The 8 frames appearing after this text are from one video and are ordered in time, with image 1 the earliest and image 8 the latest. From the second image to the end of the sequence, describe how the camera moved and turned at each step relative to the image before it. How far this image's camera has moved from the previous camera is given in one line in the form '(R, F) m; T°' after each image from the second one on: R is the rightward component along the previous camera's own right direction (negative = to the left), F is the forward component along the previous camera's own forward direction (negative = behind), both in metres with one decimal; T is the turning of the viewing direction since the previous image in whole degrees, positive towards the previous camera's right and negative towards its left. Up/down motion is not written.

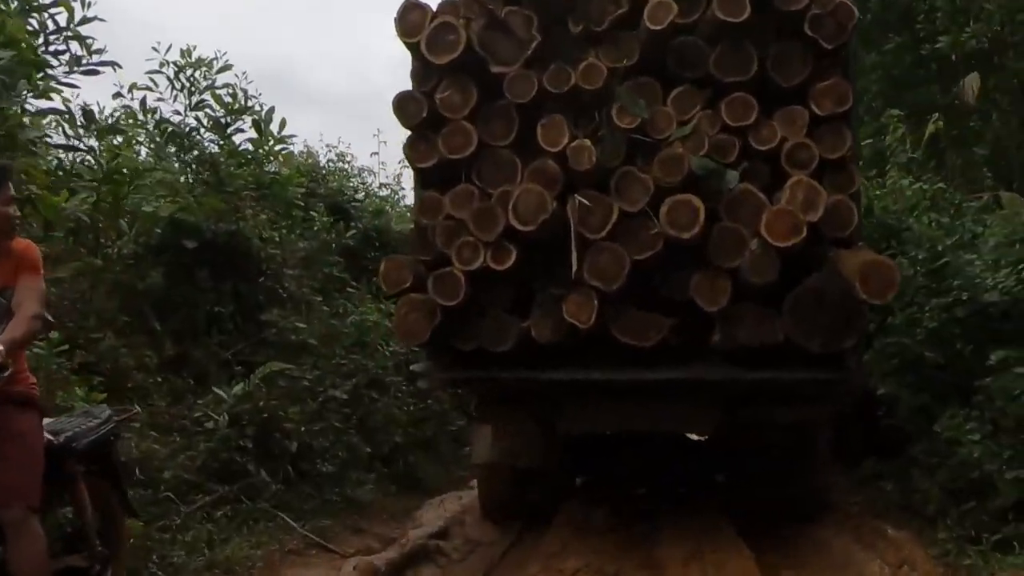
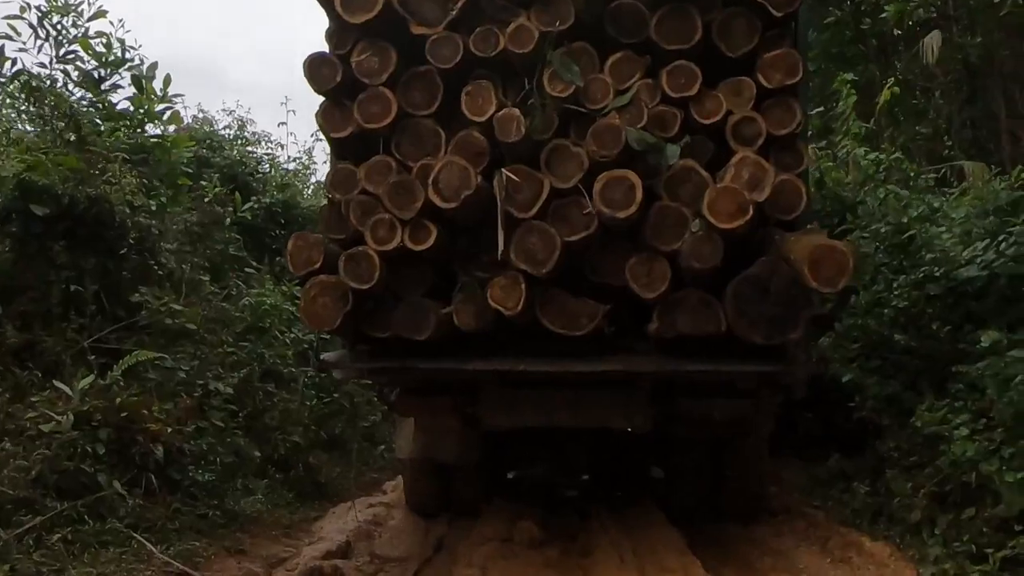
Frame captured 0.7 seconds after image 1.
(+0.1, +0.8) m; +4°
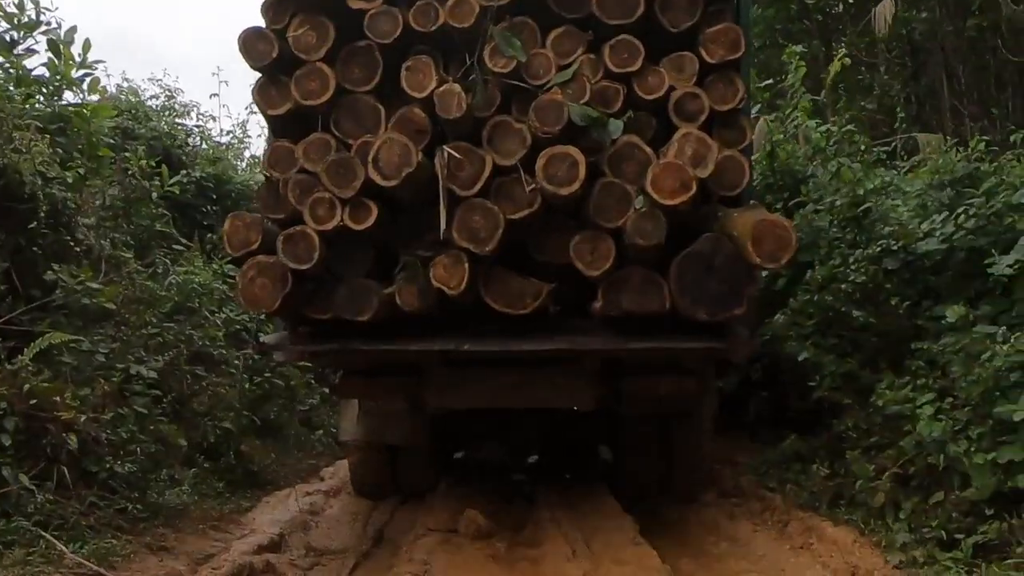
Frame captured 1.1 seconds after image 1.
(0.0, +0.3) m; +3°
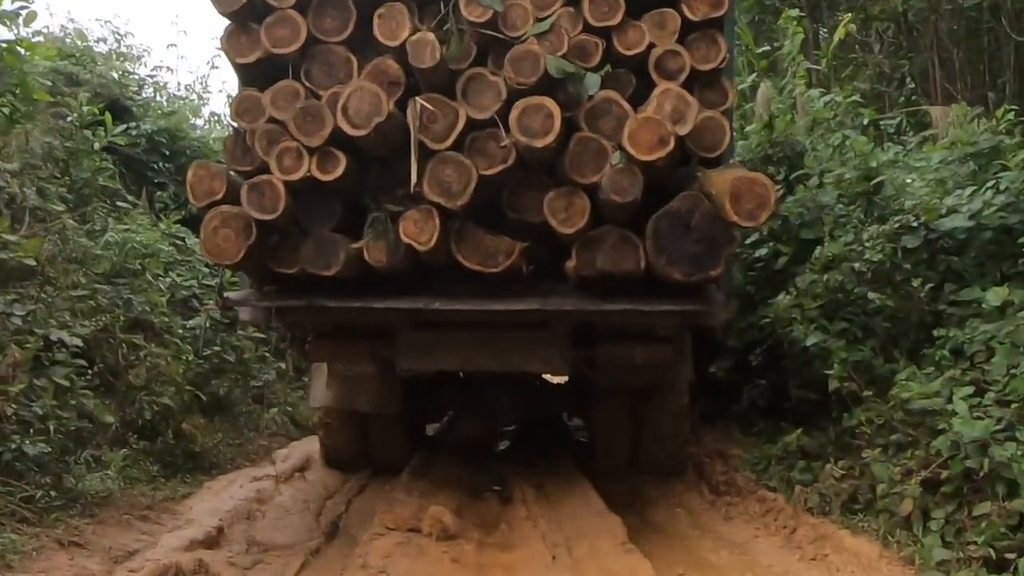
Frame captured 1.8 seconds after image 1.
(0.0, +0.5) m; +2°
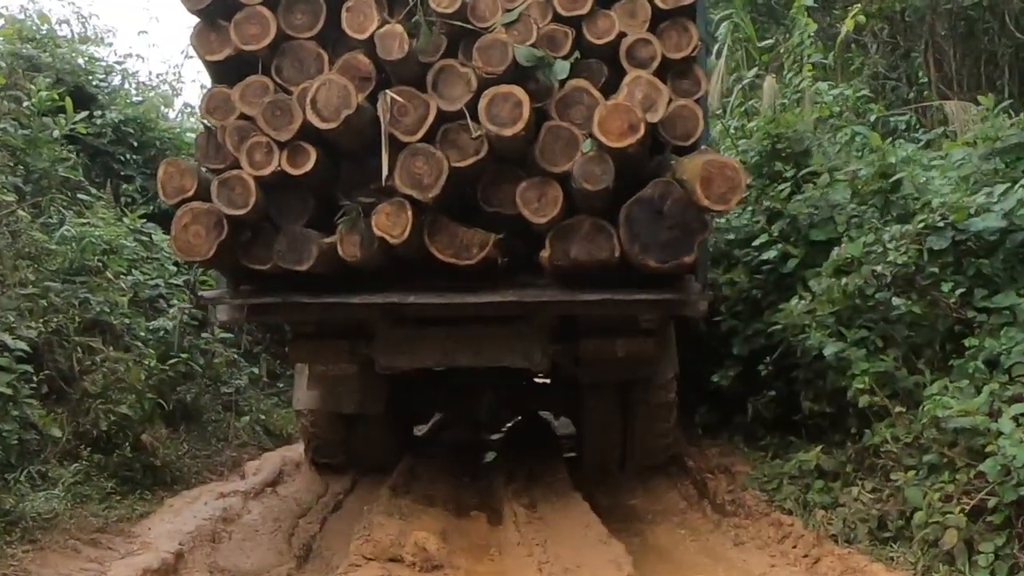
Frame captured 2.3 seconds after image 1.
(0.0, +0.4) m; +1°
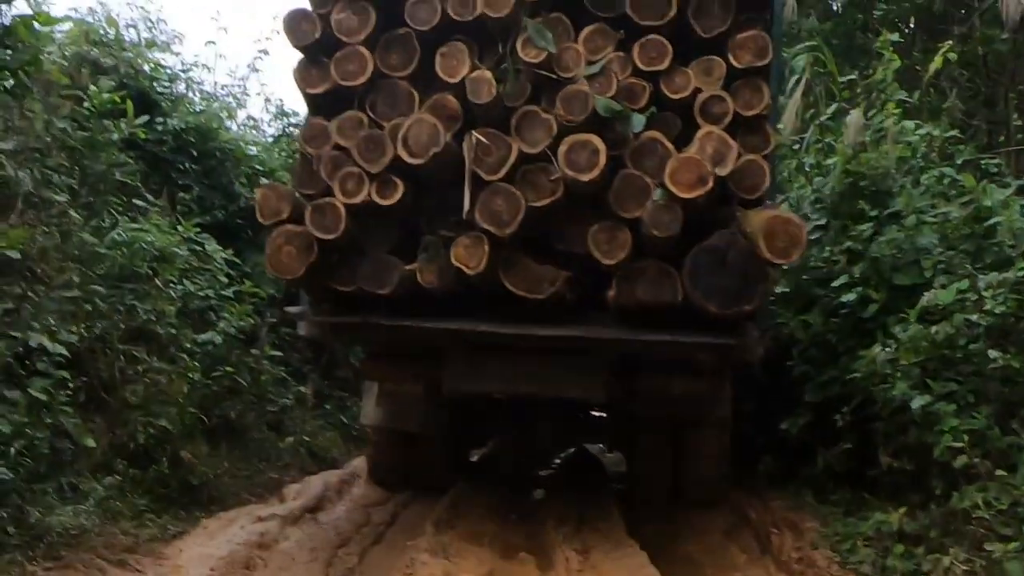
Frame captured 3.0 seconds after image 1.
(-0.1, +0.2) m; -3°
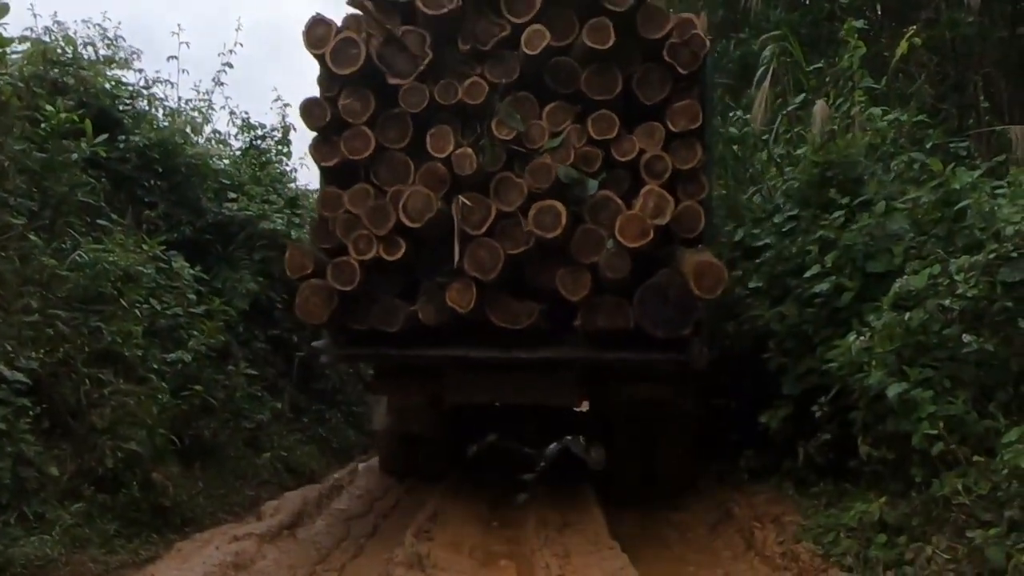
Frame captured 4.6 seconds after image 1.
(+0.1, +0.1) m; +1°
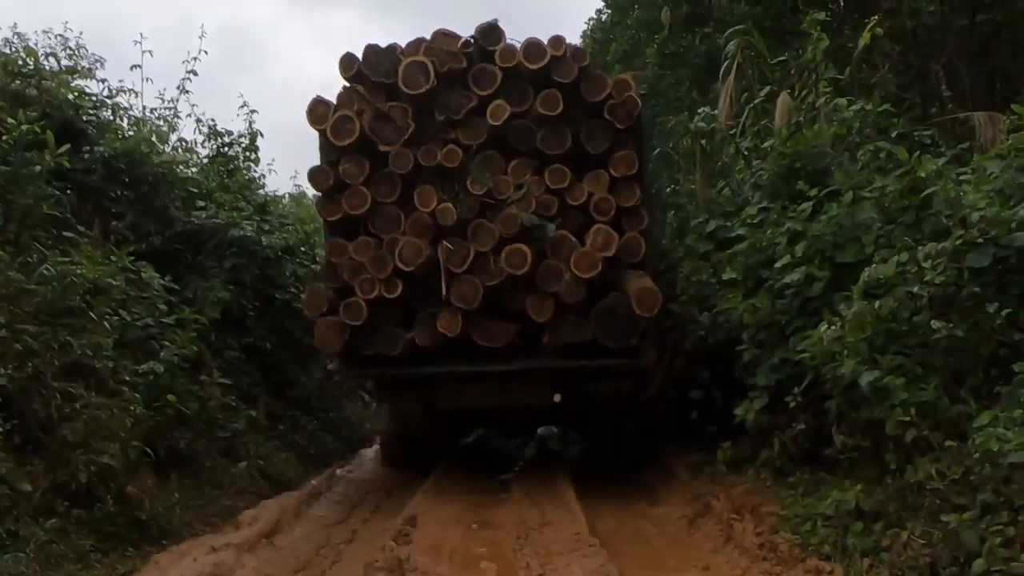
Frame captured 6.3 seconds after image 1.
(0.0, 0.0) m; +1°
